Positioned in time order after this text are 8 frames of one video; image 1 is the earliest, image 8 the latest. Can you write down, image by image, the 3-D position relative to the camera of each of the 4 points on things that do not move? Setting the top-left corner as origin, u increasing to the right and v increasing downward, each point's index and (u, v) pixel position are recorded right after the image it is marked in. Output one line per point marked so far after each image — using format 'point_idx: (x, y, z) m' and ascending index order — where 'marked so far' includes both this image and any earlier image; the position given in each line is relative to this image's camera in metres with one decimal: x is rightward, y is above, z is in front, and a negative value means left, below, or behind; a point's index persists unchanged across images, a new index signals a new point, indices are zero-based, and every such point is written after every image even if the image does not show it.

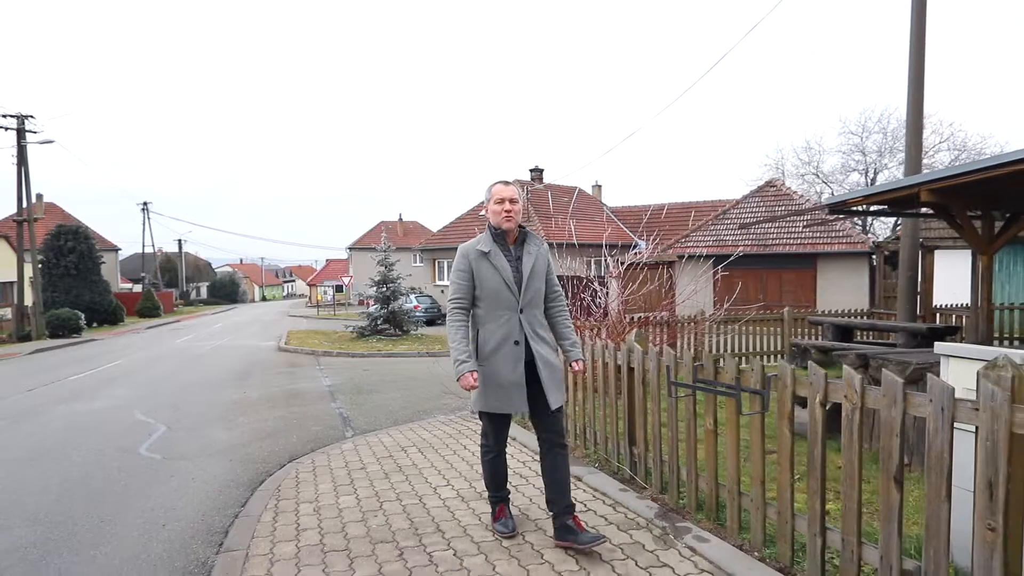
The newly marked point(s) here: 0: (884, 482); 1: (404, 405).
0: (+1.7, -0.9, +2.7) m
1: (-1.7, -1.8, +8.9) m
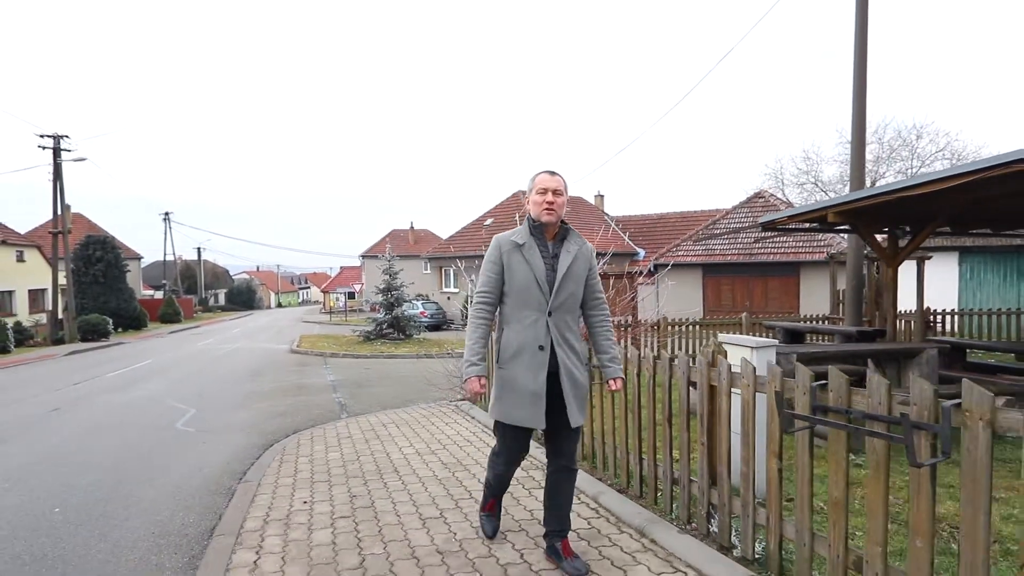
0: (+1.1, -1.0, +4.2) m
1: (-2.2, -2.0, +10.5) m
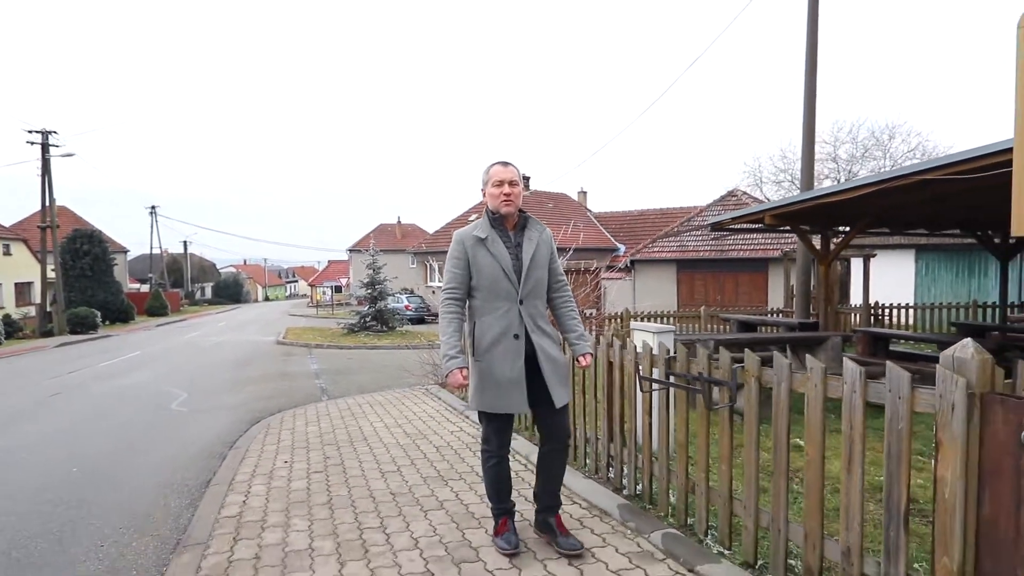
0: (+0.6, -1.0, +5.2) m
1: (-2.8, -1.8, +11.4) m
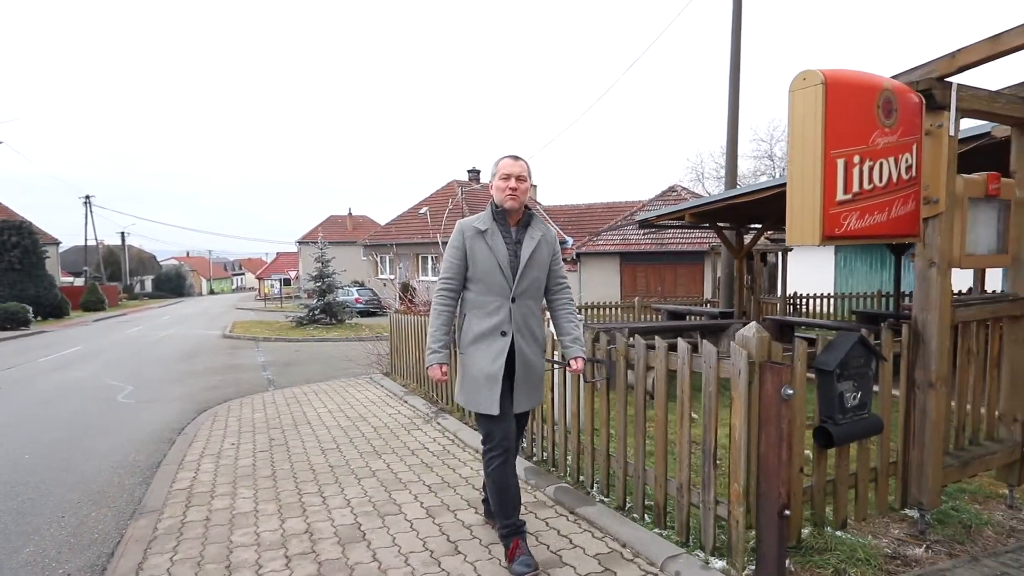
0: (-0.1, -0.9, +5.8) m
1: (-4.0, -1.7, +11.8) m
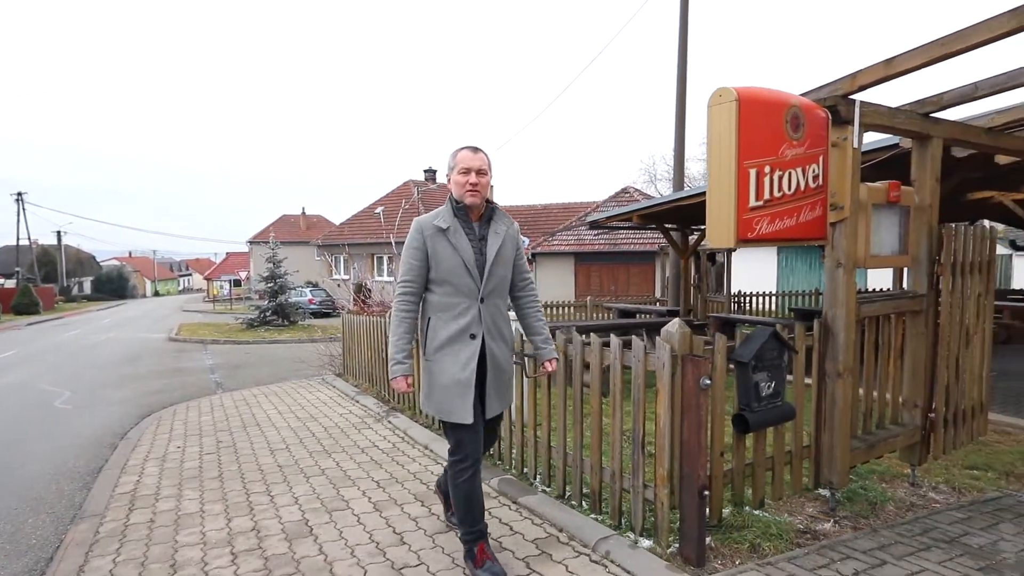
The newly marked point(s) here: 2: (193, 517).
0: (-0.7, -0.9, +6.0) m
1: (-4.9, -1.7, +11.6) m
2: (-2.3, -1.6, +4.1) m
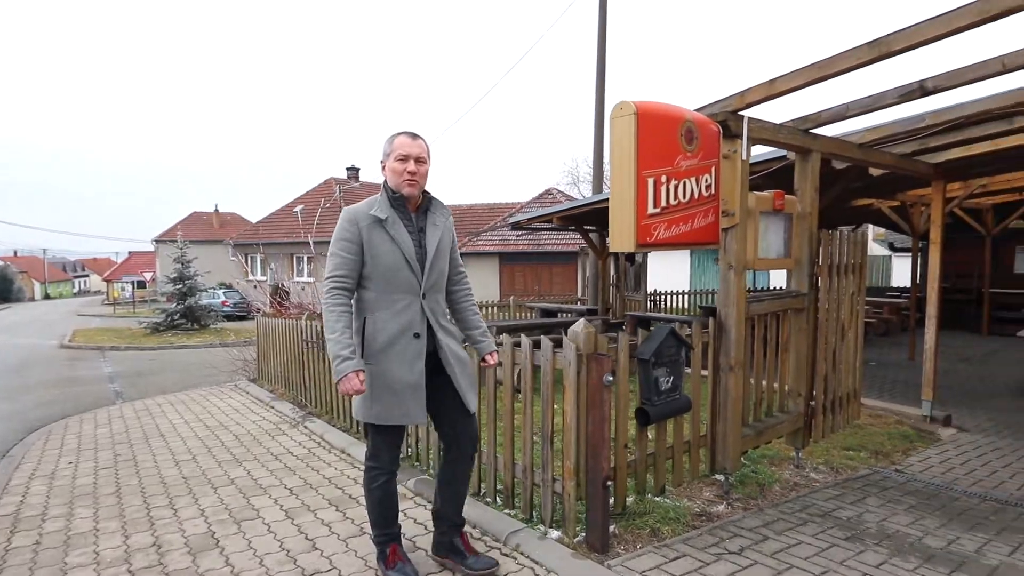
0: (-1.5, -0.9, +5.9) m
1: (-6.5, -1.8, +11.0) m
2: (-2.9, -1.7, +3.9) m
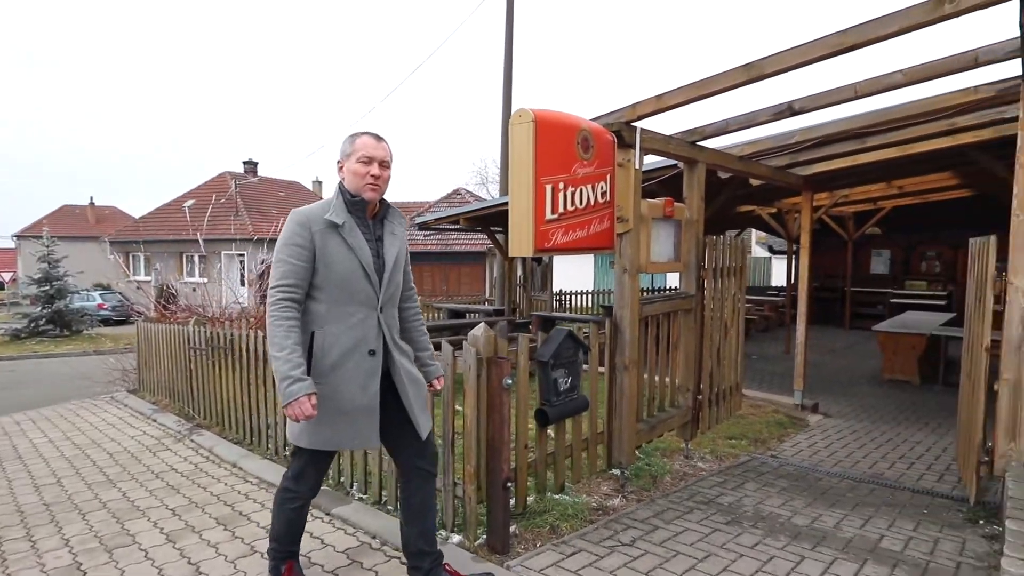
0: (-2.5, -1.0, +5.6) m
1: (-8.2, -1.8, +9.9) m
2: (-3.5, -1.7, +3.4) m
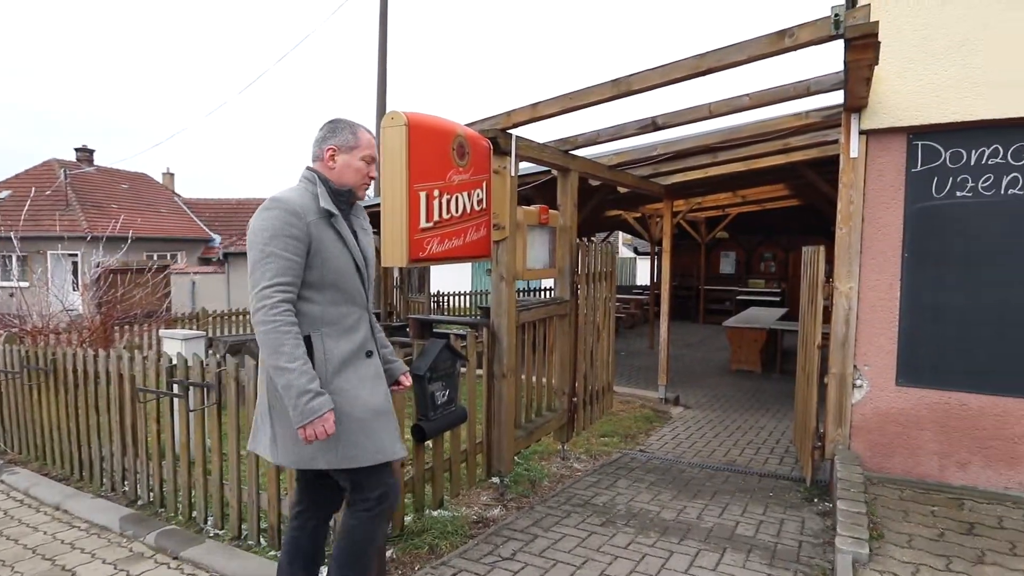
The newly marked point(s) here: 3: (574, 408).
0: (-3.6, -1.1, +4.9) m
1: (-10.0, -2.0, +7.8) m
2: (-4.1, -1.8, +2.5) m
3: (+0.6, -1.1, +5.4) m
